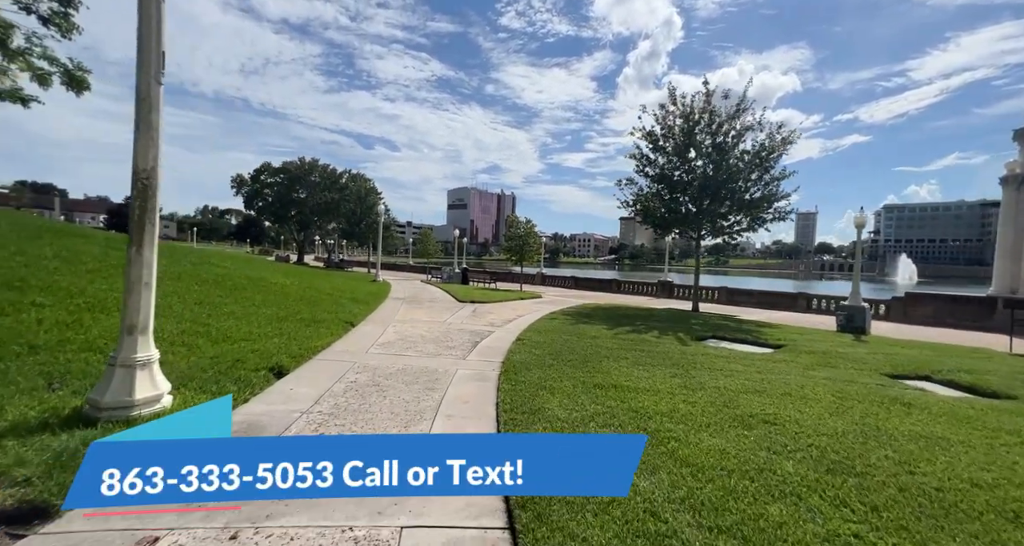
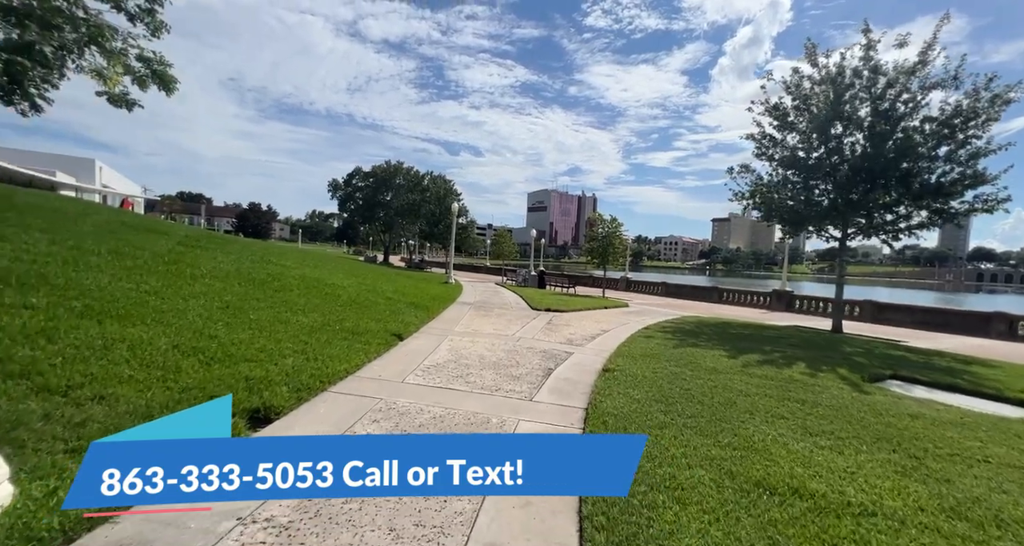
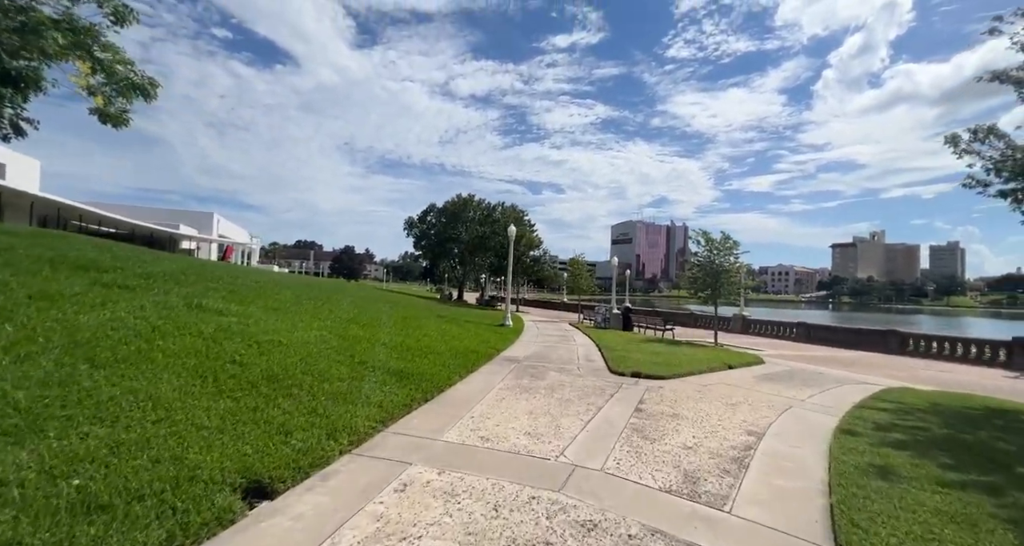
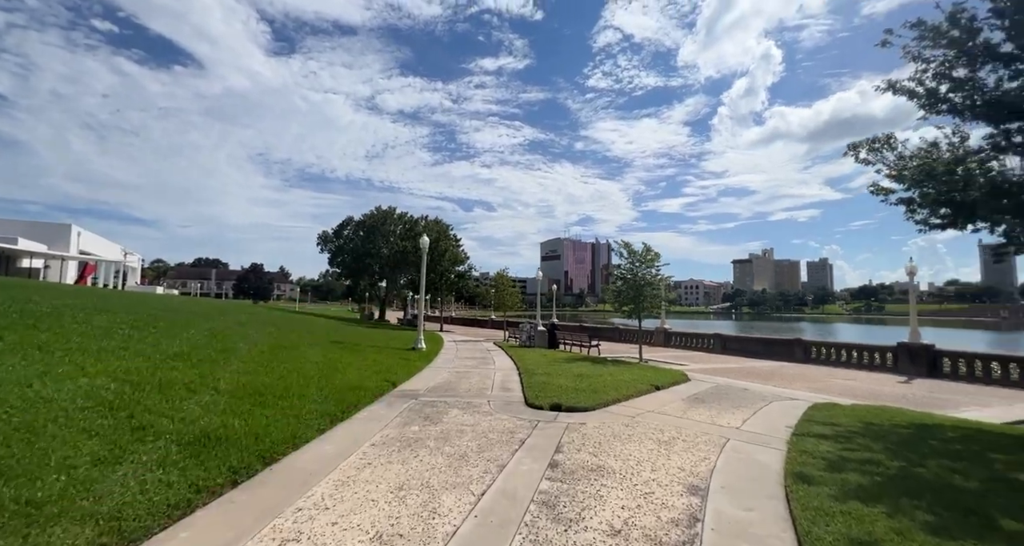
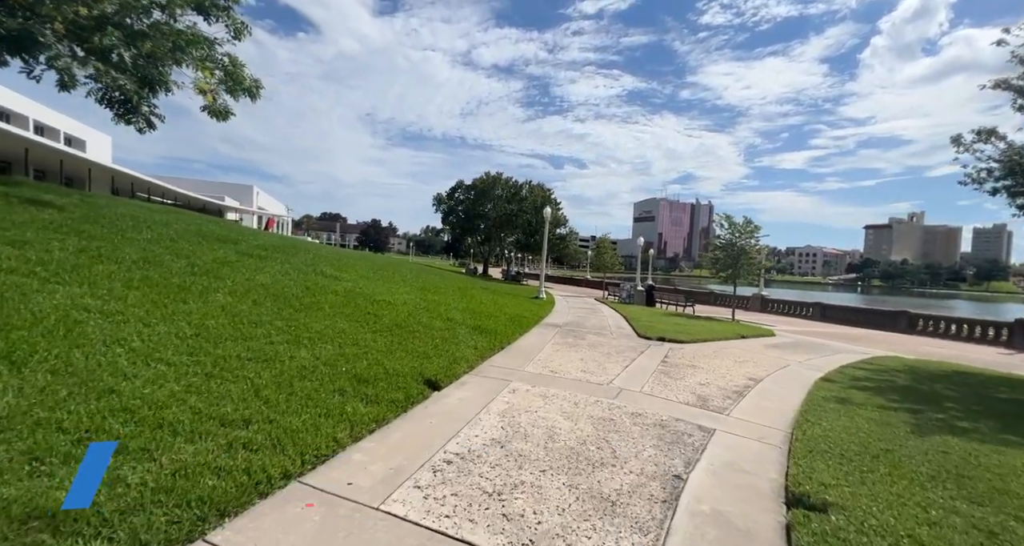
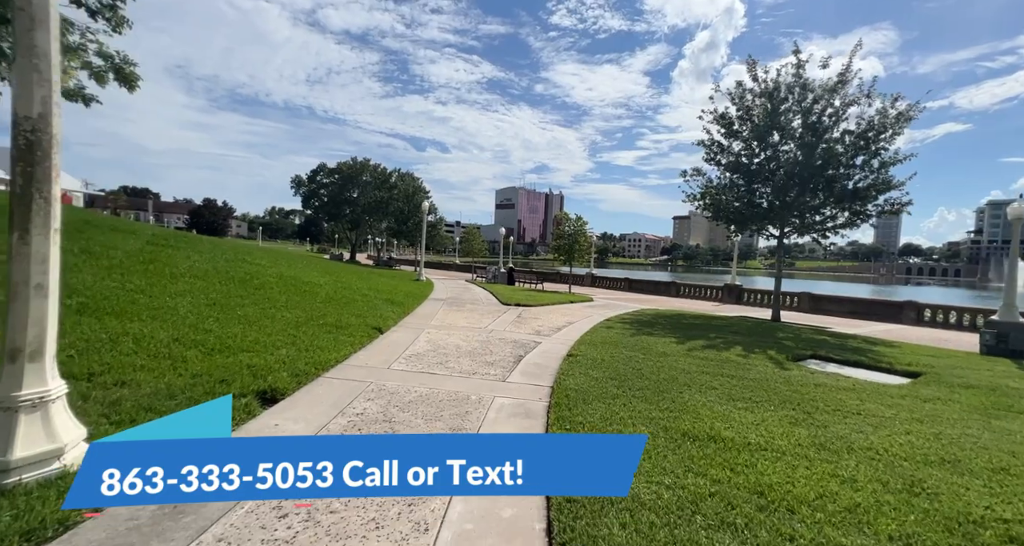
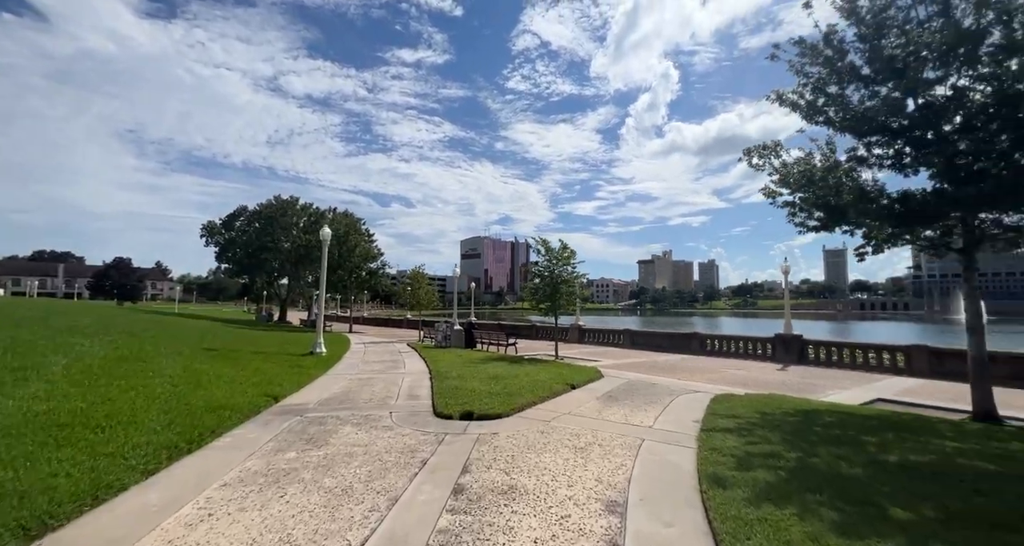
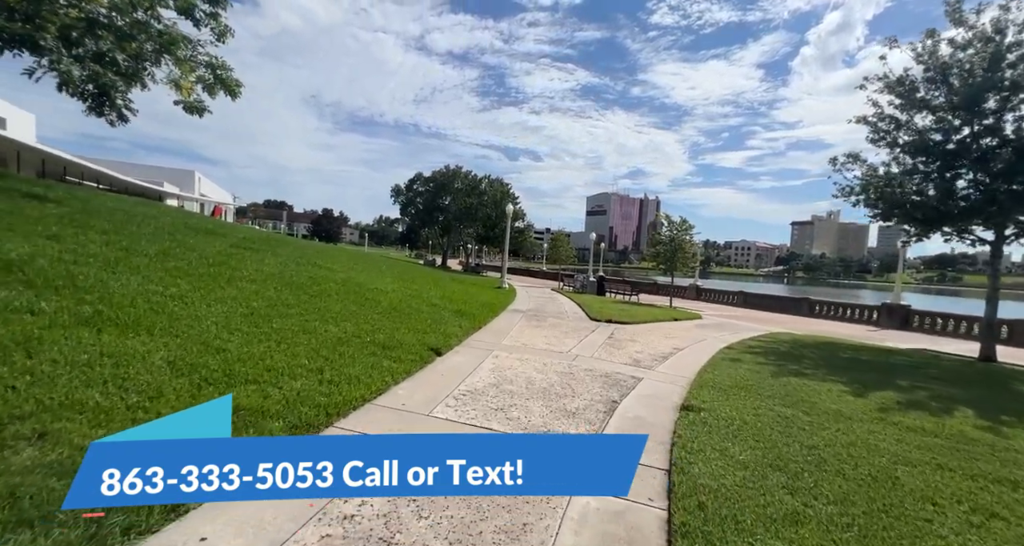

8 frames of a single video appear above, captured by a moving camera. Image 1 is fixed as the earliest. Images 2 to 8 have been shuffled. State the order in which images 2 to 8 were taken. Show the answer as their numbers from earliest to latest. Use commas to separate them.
6, 2, 8, 5, 3, 4, 7
